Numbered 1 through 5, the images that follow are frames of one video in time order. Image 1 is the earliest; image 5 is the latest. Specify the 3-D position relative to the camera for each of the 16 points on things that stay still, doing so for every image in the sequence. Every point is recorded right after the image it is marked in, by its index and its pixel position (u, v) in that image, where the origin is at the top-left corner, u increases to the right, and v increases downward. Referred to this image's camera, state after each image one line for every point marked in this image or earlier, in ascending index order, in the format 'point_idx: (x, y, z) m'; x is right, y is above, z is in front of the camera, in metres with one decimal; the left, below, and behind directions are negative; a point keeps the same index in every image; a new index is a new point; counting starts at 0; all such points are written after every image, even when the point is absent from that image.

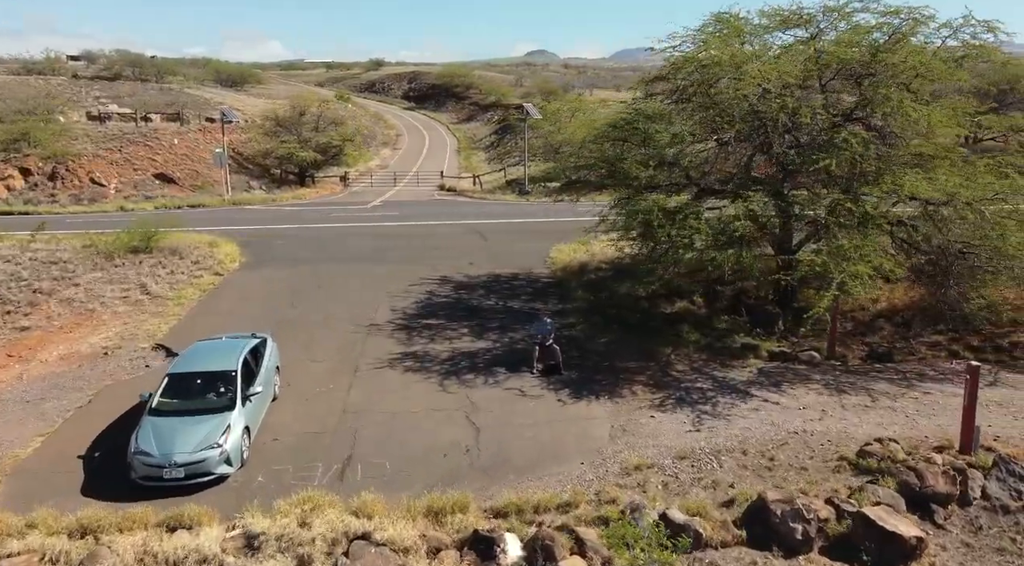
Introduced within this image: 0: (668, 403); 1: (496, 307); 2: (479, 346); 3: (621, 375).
0: (+2.5, -1.9, +11.8) m
1: (-0.3, -0.6, +16.5) m
2: (-0.6, -1.3, +14.2) m
3: (+1.9, -1.7, +12.9) m
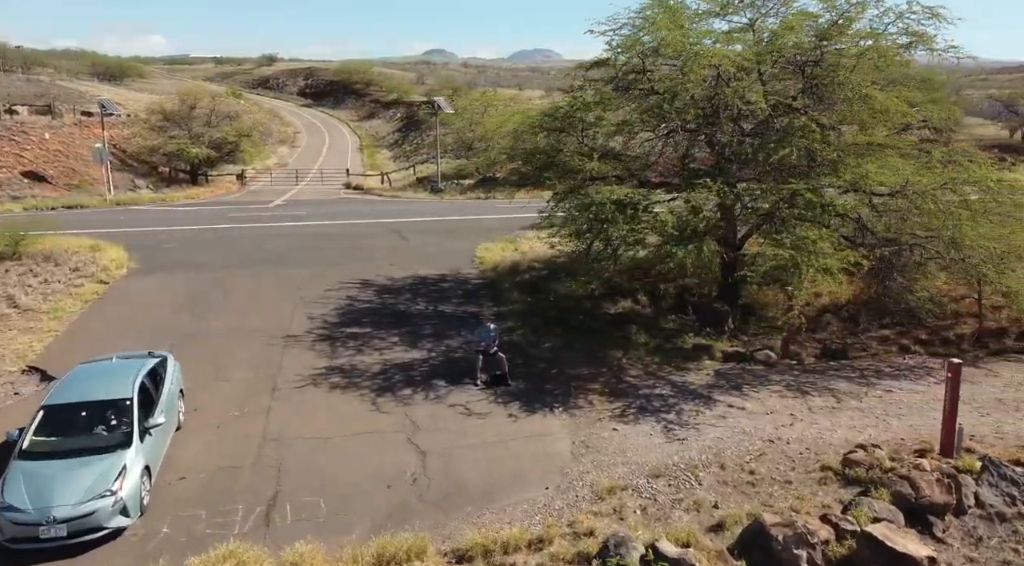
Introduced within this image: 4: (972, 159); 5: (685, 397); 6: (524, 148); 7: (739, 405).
0: (+1.7, -1.9, +10.9) m
1: (-1.8, -0.7, +15.2) m
2: (-1.7, -1.3, +12.8) m
3: (+1.0, -1.7, +11.9) m
4: (+8.0, +2.3, +13.0) m
5: (+2.6, -1.7, +11.3) m
6: (+0.4, +3.0, +16.2) m
7: (+3.4, -1.8, +10.9) m
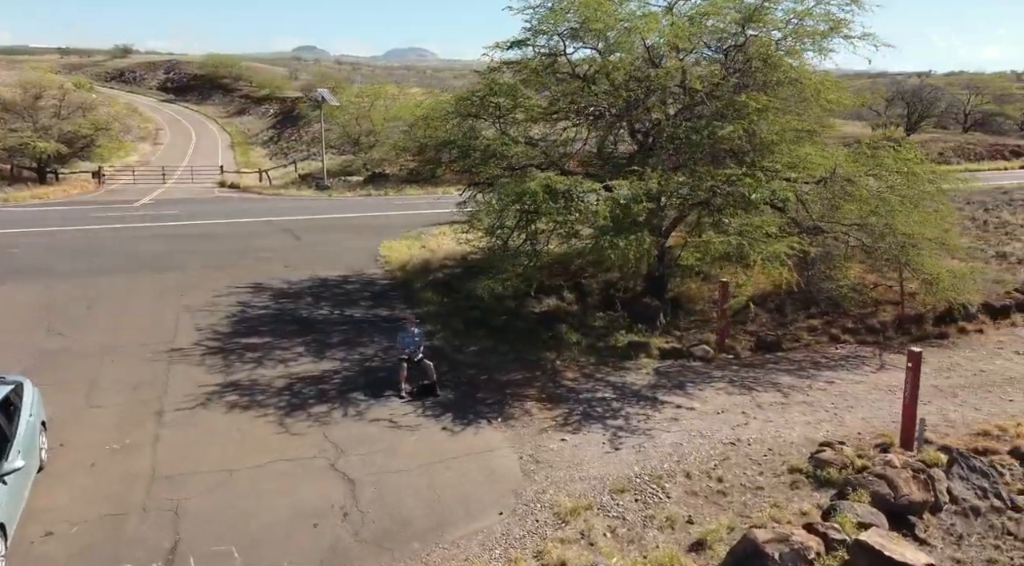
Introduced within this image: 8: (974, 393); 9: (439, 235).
0: (+0.8, -1.8, +10.0) m
1: (-3.3, -0.7, +13.6) m
2: (-2.9, -1.4, +11.3) m
3: (-0.1, -1.6, +10.8) m
4: (+6.6, +2.5, +13.0) m
5: (+1.7, -1.7, +10.5) m
6: (-1.5, +3.0, +15.0) m
7: (+2.4, -1.7, +10.3) m
8: (+6.6, -1.6, +10.6) m
9: (-1.9, +1.3, +19.9) m
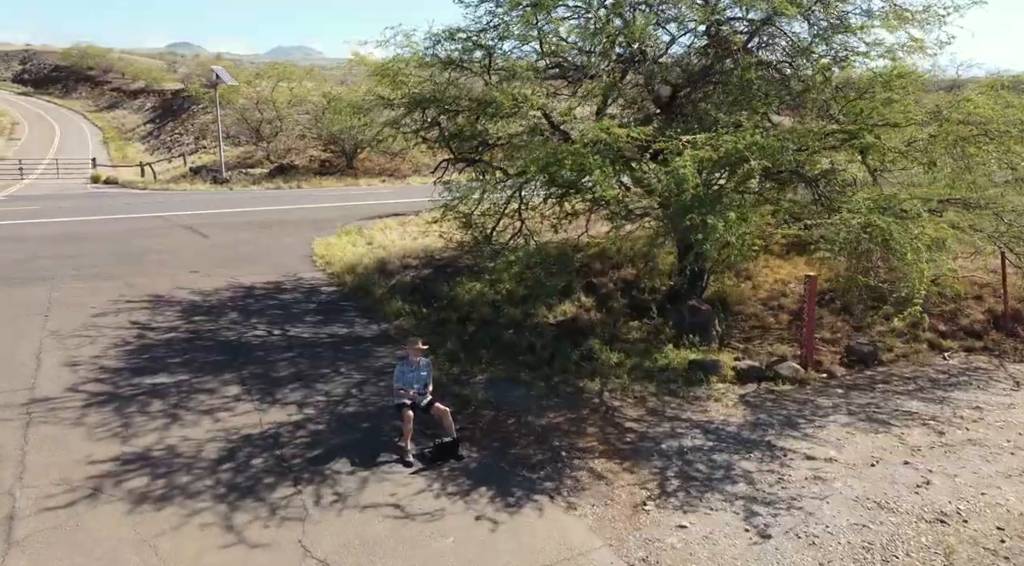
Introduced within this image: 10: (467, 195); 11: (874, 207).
0: (+1.5, -1.9, +6.7) m
1: (-3.2, -0.8, +9.8) m
2: (-2.4, -1.5, +7.6) m
3: (+0.5, -1.7, +7.4) m
4: (+6.7, +2.6, +10.6) m
5: (+2.2, -1.6, +7.4) m
6: (-1.6, +2.9, +11.3) m
7: (+3.0, -1.7, +7.2) m
8: (+7.1, -1.4, +8.1) m
9: (-2.7, +1.1, +16.2) m
10: (-0.7, +1.4, +11.3) m
11: (+4.3, +1.0, +9.1) m
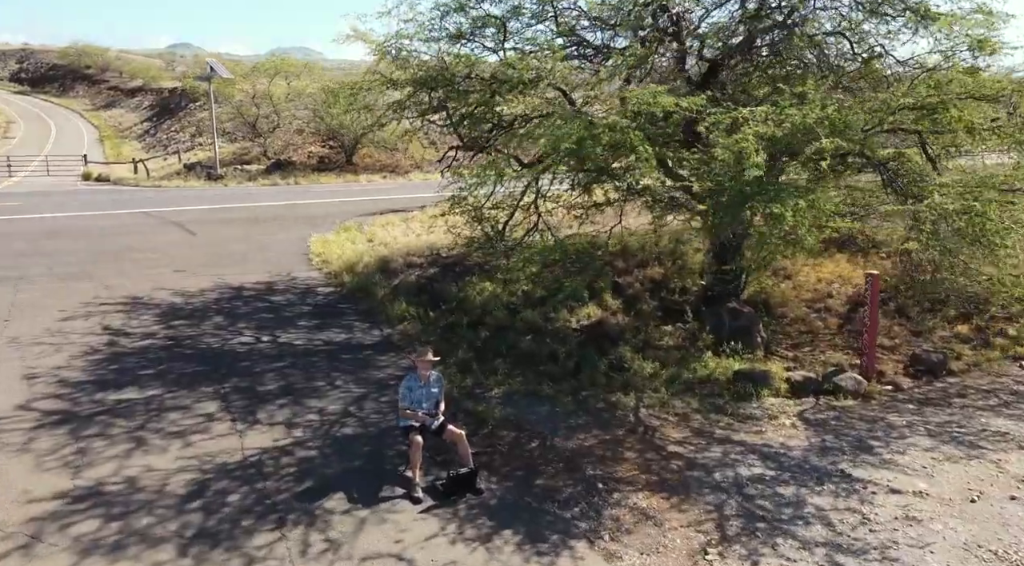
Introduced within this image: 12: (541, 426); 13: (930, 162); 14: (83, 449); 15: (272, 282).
0: (+1.7, -1.9, +5.6) m
1: (-2.9, -0.8, +8.6) m
2: (-2.2, -1.5, +6.4) m
3: (+0.7, -1.6, +6.3) m
4: (+6.9, +2.7, +9.4) m
5: (+2.5, -1.6, +6.2) m
6: (-1.4, +2.9, +10.2) m
7: (+3.2, -1.7, +6.1) m
8: (+7.3, -1.4, +7.0) m
9: (-2.5, +1.1, +15.0) m
10: (-0.5, +1.4, +10.2) m
11: (+4.5, +1.0, +7.9) m
12: (+0.3, -1.4, +7.2) m
13: (+4.6, +1.3, +8.5) m
14: (-3.6, -1.4, +6.3) m
15: (-3.8, 0.0, +11.7) m
